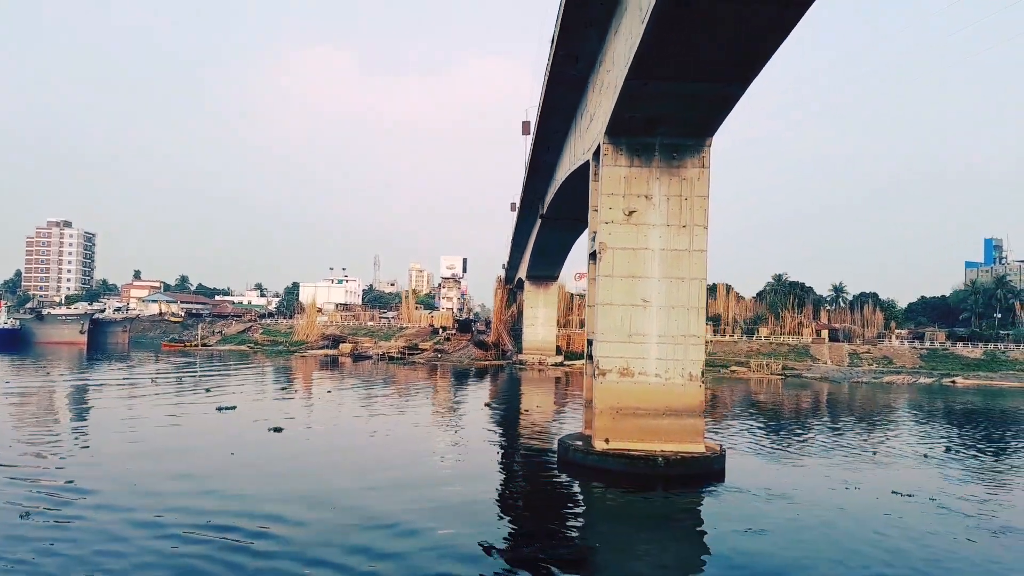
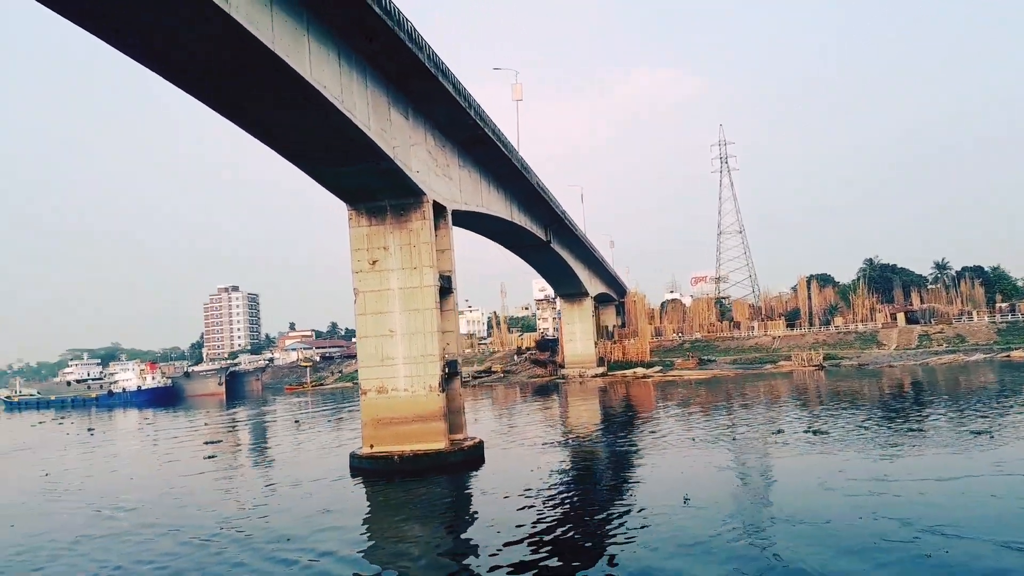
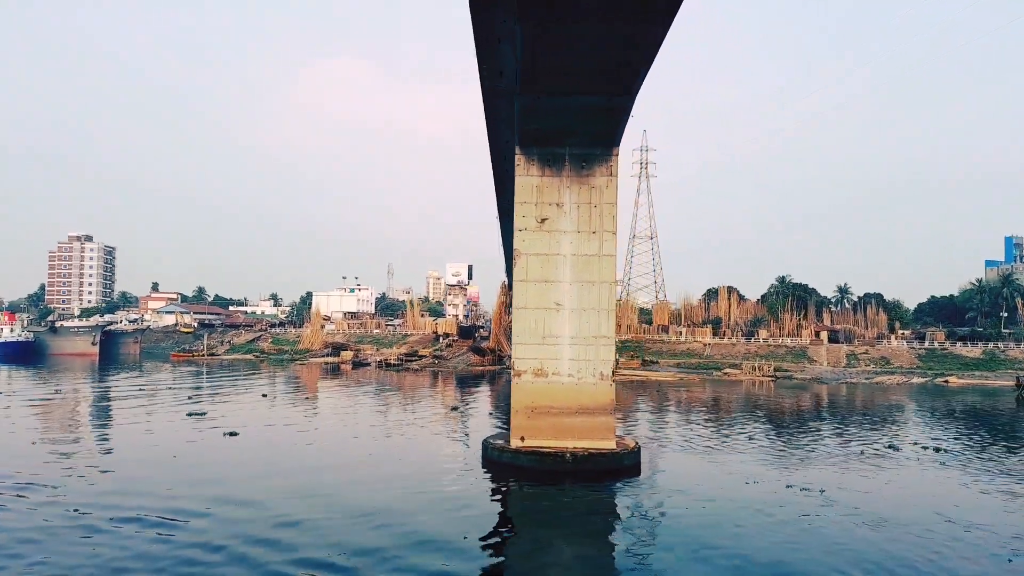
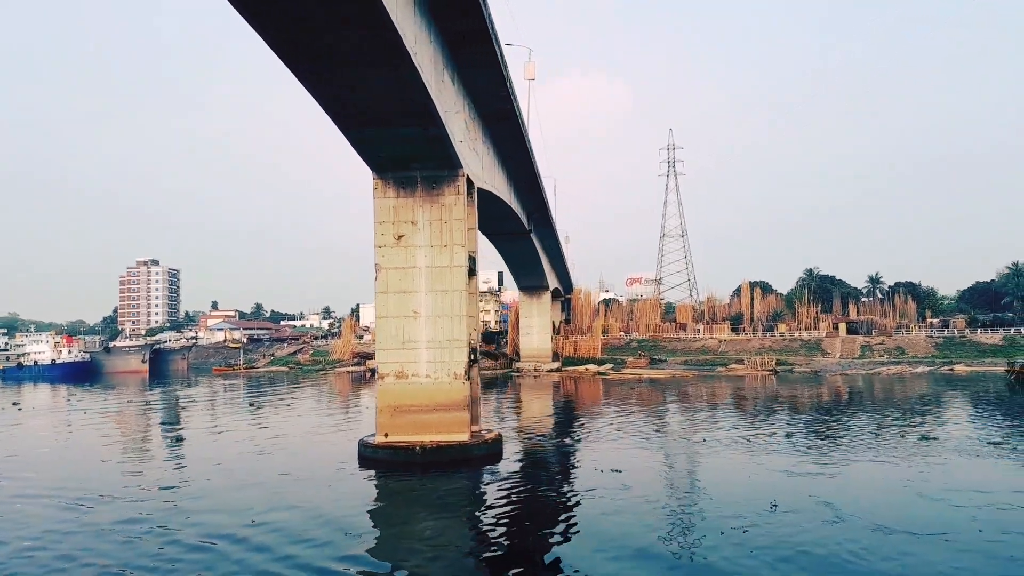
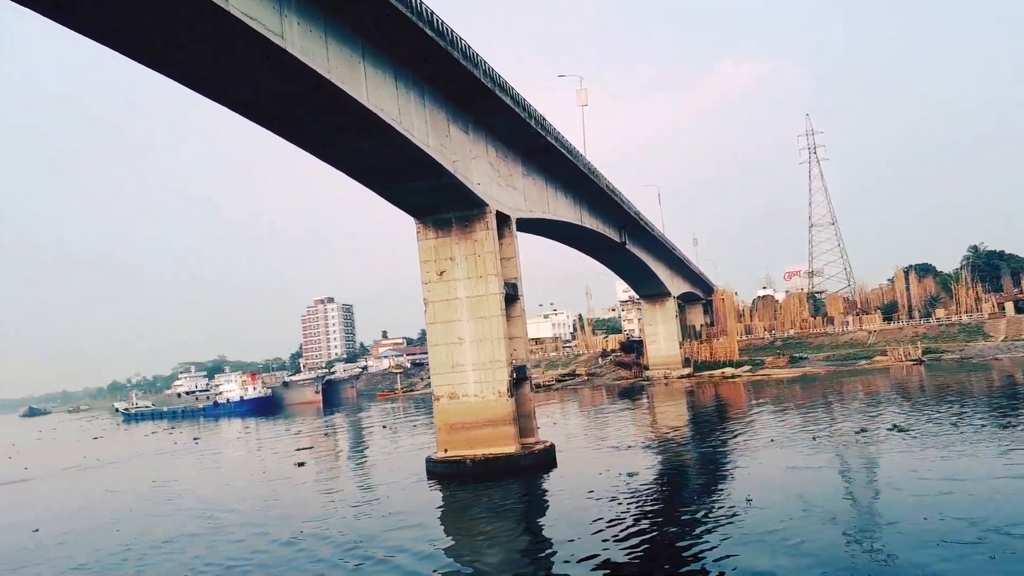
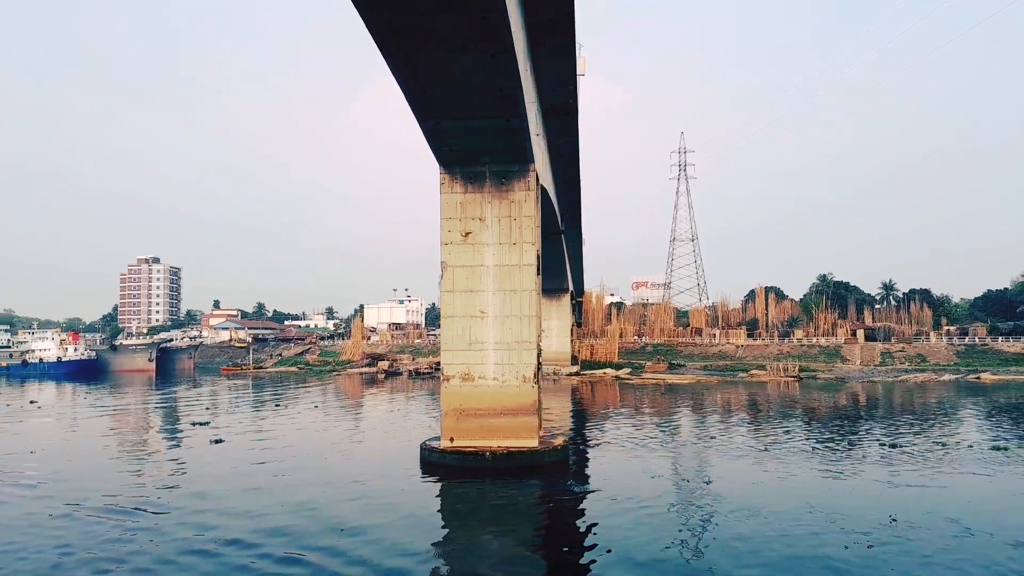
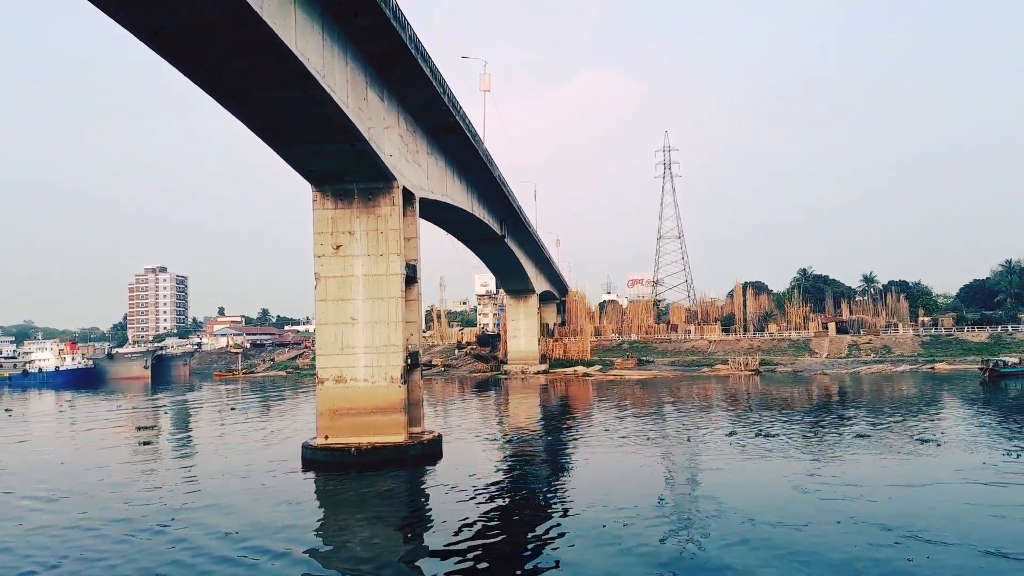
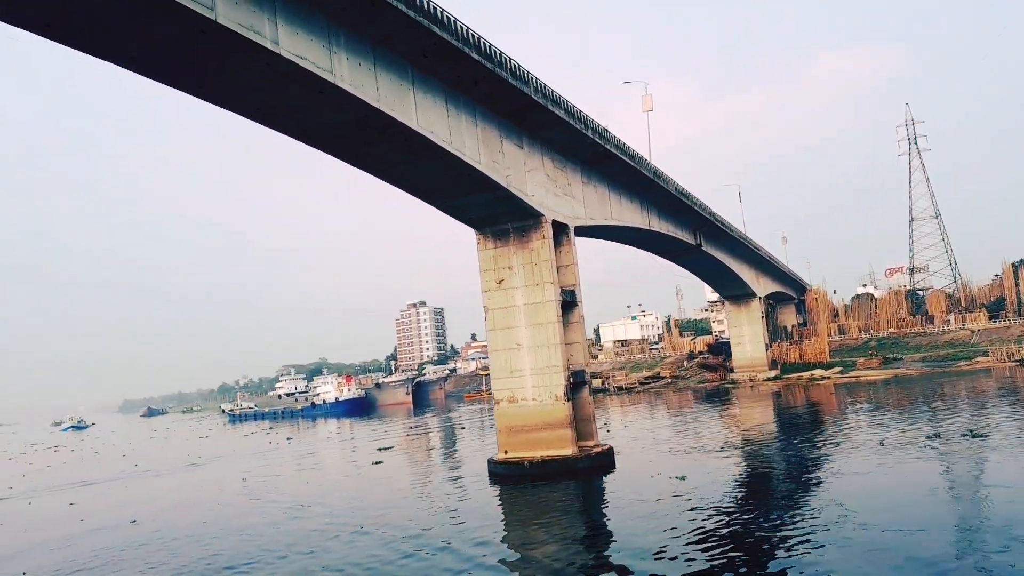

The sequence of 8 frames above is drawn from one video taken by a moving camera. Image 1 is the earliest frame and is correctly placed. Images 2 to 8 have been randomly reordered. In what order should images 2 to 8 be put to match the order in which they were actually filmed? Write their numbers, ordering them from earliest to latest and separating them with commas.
3, 6, 4, 7, 2, 5, 8
